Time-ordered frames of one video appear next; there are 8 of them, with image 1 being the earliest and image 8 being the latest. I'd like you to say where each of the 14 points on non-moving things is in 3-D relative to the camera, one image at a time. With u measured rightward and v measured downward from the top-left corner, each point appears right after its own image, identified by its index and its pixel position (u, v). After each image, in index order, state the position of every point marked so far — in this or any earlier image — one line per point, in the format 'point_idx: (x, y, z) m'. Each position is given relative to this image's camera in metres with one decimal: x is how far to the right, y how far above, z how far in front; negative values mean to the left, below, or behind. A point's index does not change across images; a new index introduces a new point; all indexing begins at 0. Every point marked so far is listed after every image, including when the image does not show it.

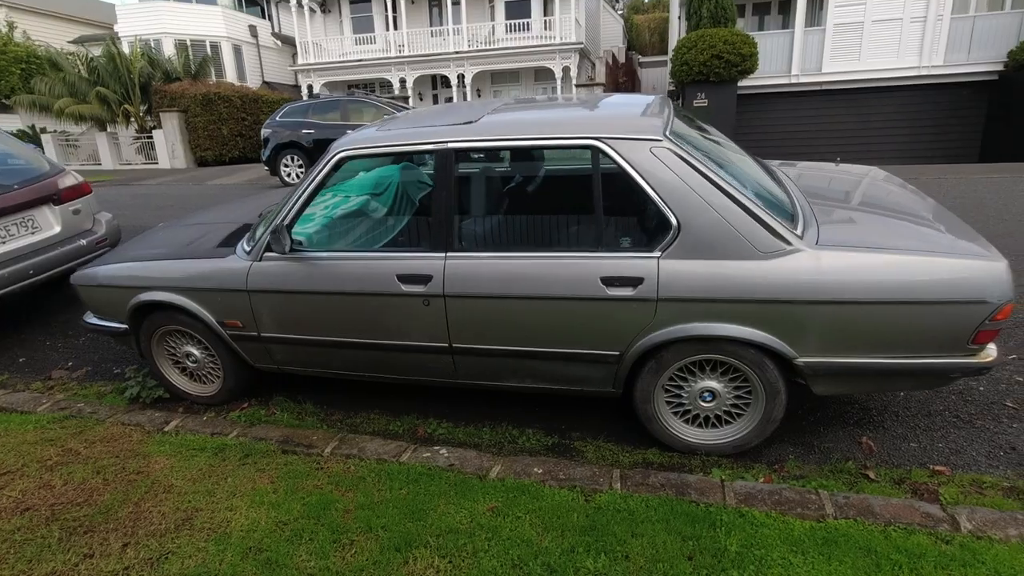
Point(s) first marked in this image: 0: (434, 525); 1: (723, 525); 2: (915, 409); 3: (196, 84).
0: (-0.3, -1.0, +2.4) m
1: (+0.9, -1.0, +2.3) m
2: (+2.4, -0.7, +3.3) m
3: (-11.2, +7.2, +19.4) m
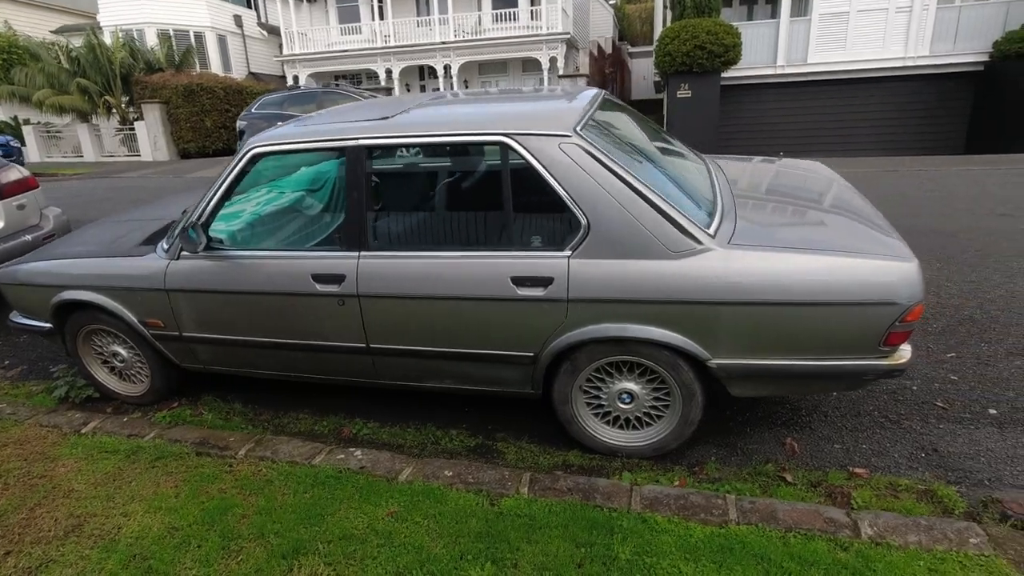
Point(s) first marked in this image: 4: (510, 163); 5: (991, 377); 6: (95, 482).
0: (-0.8, -1.0, +2.3) m
1: (+0.5, -1.0, +2.3) m
2: (+2.0, -0.7, +3.2) m
3: (-11.7, +7.5, +19.2) m
4: (0.0, +0.6, +2.7) m
5: (+2.9, -0.5, +3.4) m
6: (-2.1, -1.0, +2.7) m
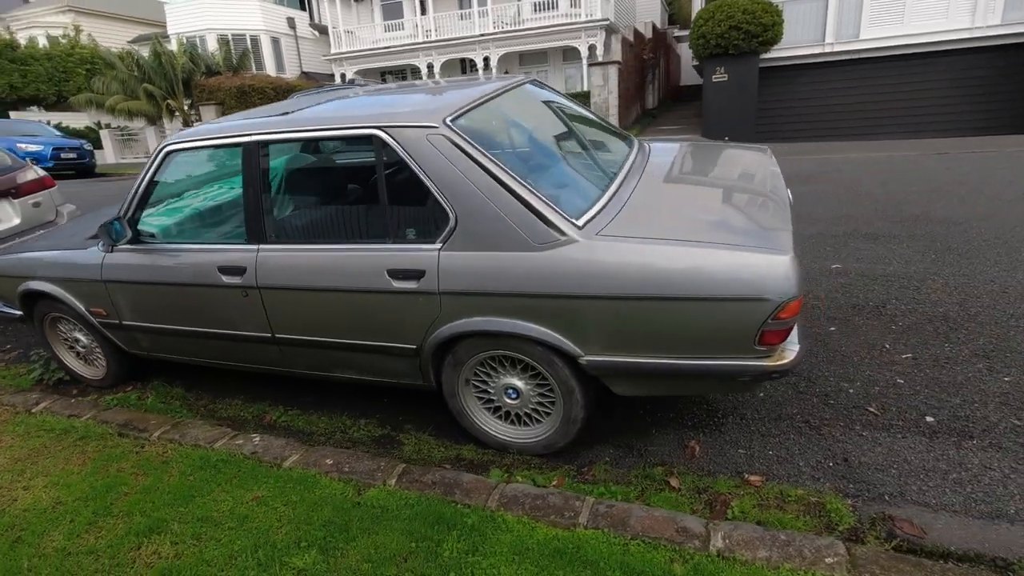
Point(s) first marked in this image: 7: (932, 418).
0: (-1.4, -1.0, +2.4) m
1: (-0.2, -1.0, +2.3) m
2: (+1.4, -0.7, +3.0) m
3: (-10.4, +7.8, +20.3) m
4: (-0.6, +0.6, +2.7) m
5: (+2.4, -0.5, +3.0) m
6: (-2.7, -0.9, +2.9) m
7: (+2.2, -0.7, +2.8) m
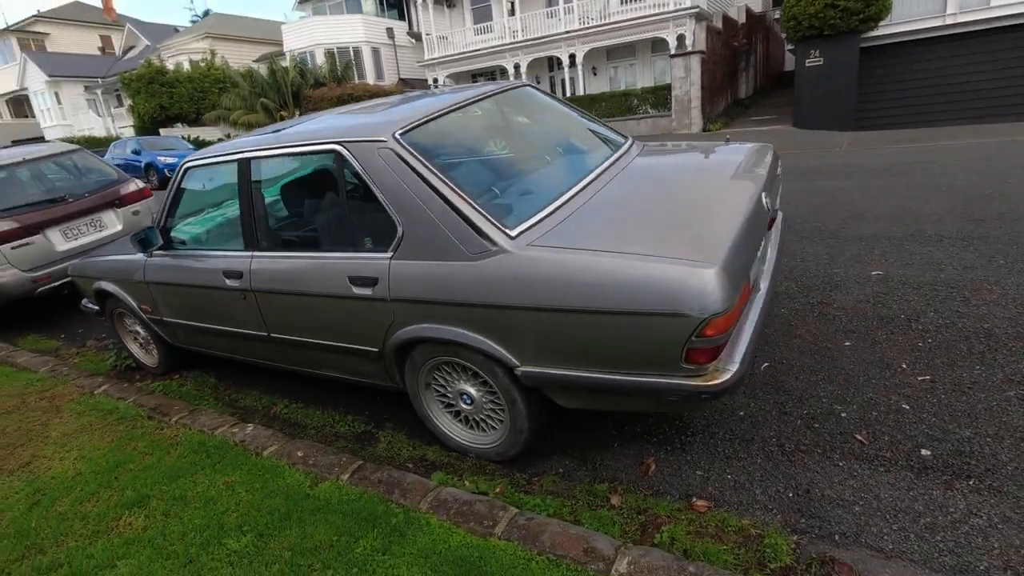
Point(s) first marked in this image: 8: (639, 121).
0: (-1.7, -1.0, +2.8) m
1: (-0.6, -1.0, +2.4) m
2: (+1.2, -0.7, +2.8) m
3: (-7.1, +8.0, +21.9) m
4: (-0.9, +0.6, +2.9) m
5: (+2.1, -0.6, +2.6) m
6: (-2.8, -0.9, +3.5) m
7: (+1.9, -0.7, +2.5) m
8: (+3.6, +4.7, +15.3) m
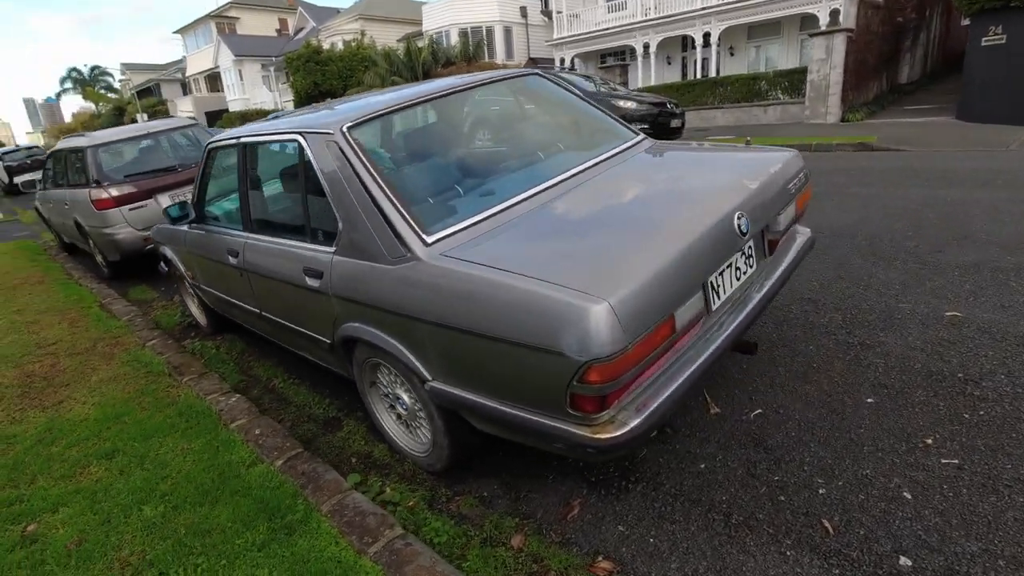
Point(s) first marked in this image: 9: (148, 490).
0: (-2.1, -0.9, +3.0) m
1: (-1.0, -1.0, +2.4) m
2: (+0.8, -0.9, +2.4) m
3: (-2.1, +9.0, +22.5) m
4: (-1.1, +0.7, +2.9) m
5: (+1.7, -0.8, +2.0) m
6: (-3.0, -0.7, +4.0) m
7: (+1.4, -1.0, +1.9) m
8: (+6.4, +4.6, +13.8) m
9: (-1.7, -1.0, +2.6) m
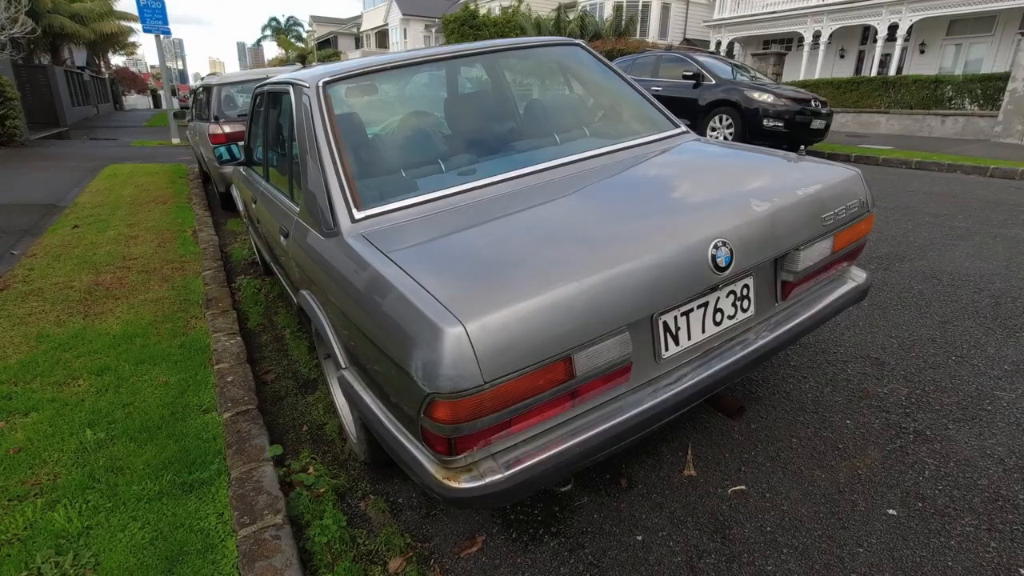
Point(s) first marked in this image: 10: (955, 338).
0: (-2.2, -0.5, +3.2) m
1: (-1.4, -0.8, +2.3) m
2: (+0.3, -1.0, +2.0) m
3: (+3.6, +9.7, +21.6) m
4: (-1.1, +0.9, +2.7) m
5: (+1.2, -1.1, +1.4) m
6: (-2.9, -0.1, +4.3) m
7: (+0.8, -1.2, +1.4) m
8: (+9.2, +3.6, +11.6) m
9: (-2.0, -0.6, +2.8) m
10: (+2.5, -0.3, +3.0) m
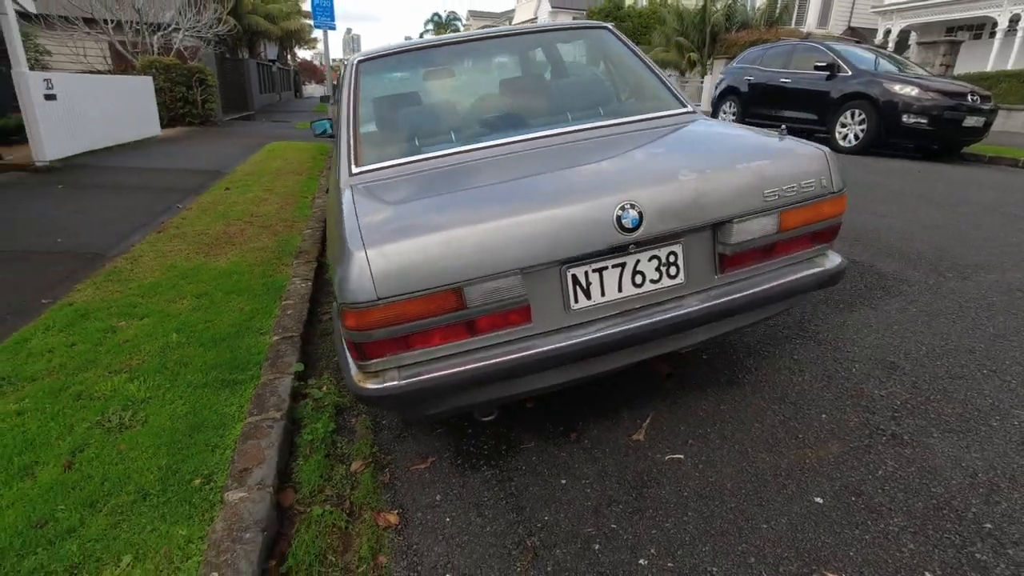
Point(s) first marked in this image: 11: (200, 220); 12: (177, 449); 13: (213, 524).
0: (-2.1, -0.1, +4.0) m
1: (-1.5, -0.5, +2.9) m
2: (+0.1, -0.8, +2.2) m
3: (+8.9, +9.4, +20.3) m
4: (-1.0, +1.2, +3.2) m
5: (+0.7, -1.0, +1.4) m
6: (-2.4, +0.4, +5.2) m
7: (+0.3, -1.1, +1.5) m
8: (+11.3, +2.9, +9.4) m
9: (-2.0, -0.2, +3.5) m
10: (+2.4, -0.3, +2.7) m
11: (-3.5, +0.8, +6.1) m
12: (-1.4, -0.7, +2.3) m
13: (-1.1, -0.8, +2.0) m
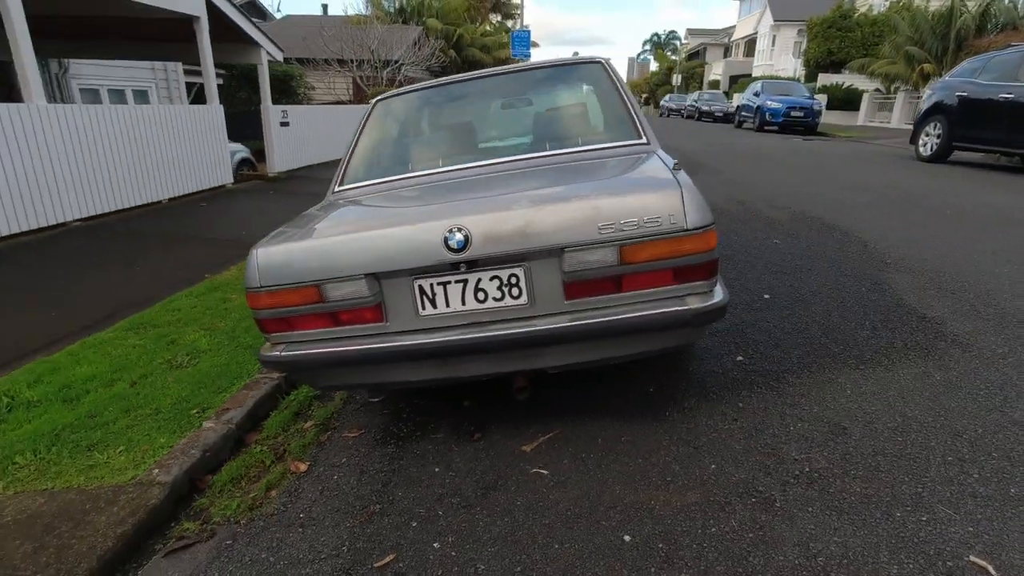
0: (-1.8, 0.0, +4.9) m
1: (-1.7, -0.4, +3.8) m
2: (-0.5, -0.9, +2.5) m
3: (+15.1, +7.6, +16.5) m
4: (-0.9, +1.2, +3.8) m
5: (-0.2, -1.1, +1.6) m
6: (-1.6, +0.4, +6.2) m
7: (-0.5, -1.1, +1.8) m
8: (+12.9, +1.4, +5.3) m
9: (-1.9, -0.1, +4.5) m
10: (+1.9, -0.6, +2.2) m
11: (-2.2, +0.9, +7.4) m
12: (-1.8, -0.6, +3.2) m
13: (-1.6, -0.7, +2.7) m
